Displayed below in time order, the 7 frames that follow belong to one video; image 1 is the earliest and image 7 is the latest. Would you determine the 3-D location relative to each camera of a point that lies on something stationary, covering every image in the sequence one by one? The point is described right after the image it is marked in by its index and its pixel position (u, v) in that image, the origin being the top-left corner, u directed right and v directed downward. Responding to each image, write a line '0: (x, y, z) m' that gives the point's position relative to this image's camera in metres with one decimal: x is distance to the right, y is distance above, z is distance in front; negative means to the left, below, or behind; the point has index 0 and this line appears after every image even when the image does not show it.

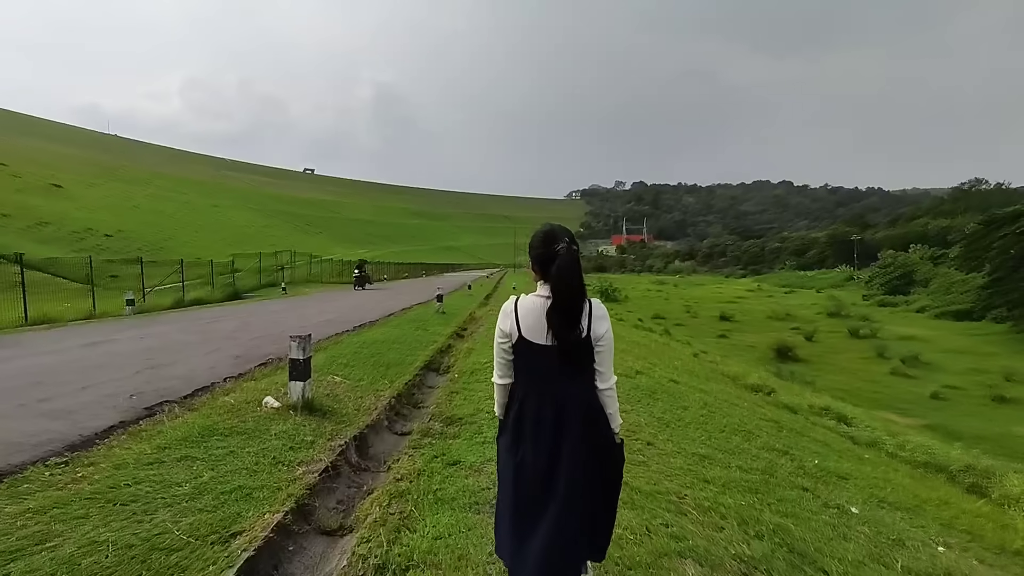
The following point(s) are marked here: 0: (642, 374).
0: (+3.1, -2.1, +13.1) m
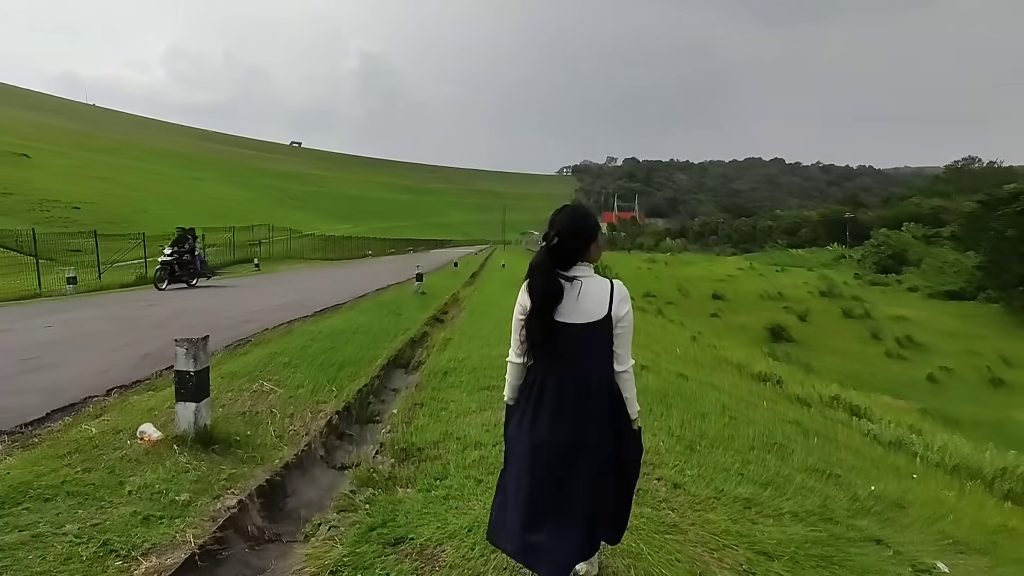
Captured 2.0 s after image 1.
0: (+2.8, -1.7, +11.3) m
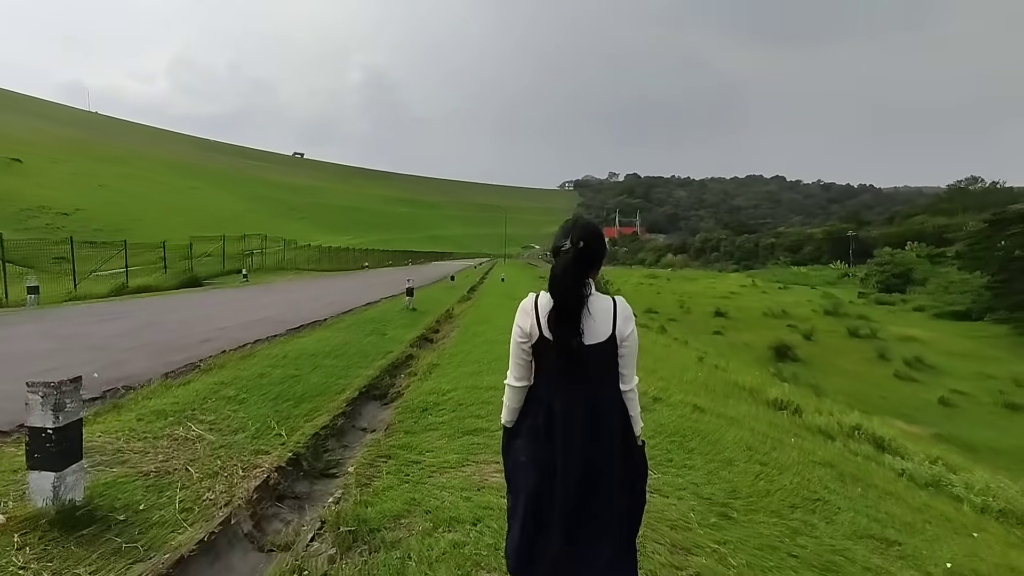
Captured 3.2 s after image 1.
0: (+2.7, -2.1, +10.0) m
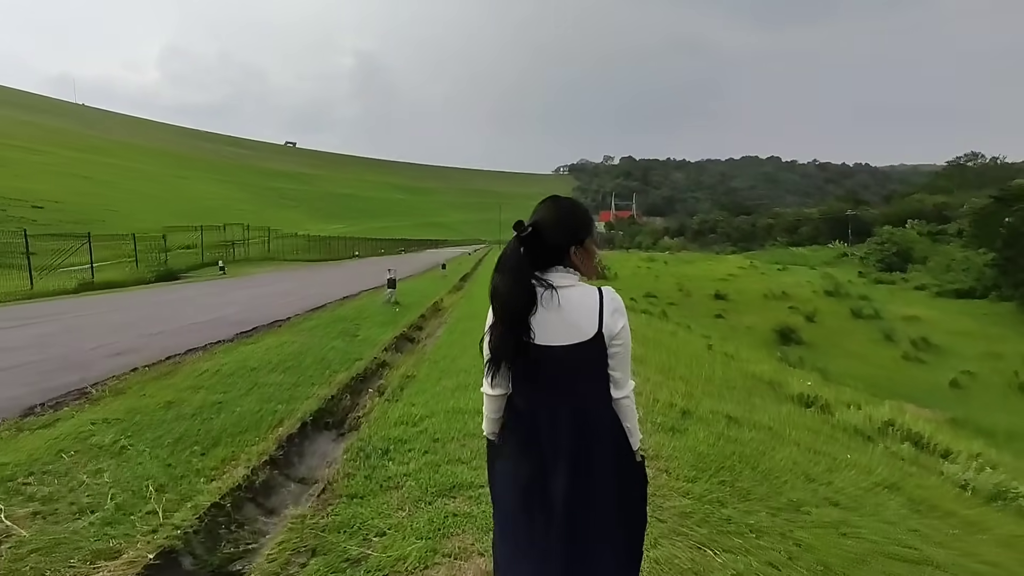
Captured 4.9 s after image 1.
0: (+2.6, -1.9, +8.2) m
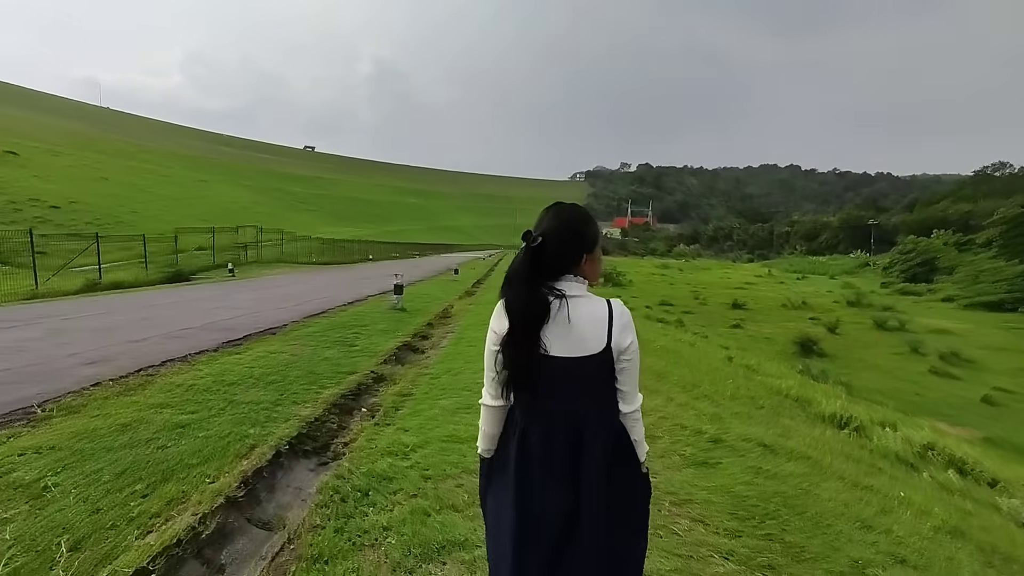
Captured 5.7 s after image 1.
0: (+2.7, -2.0, +7.3) m
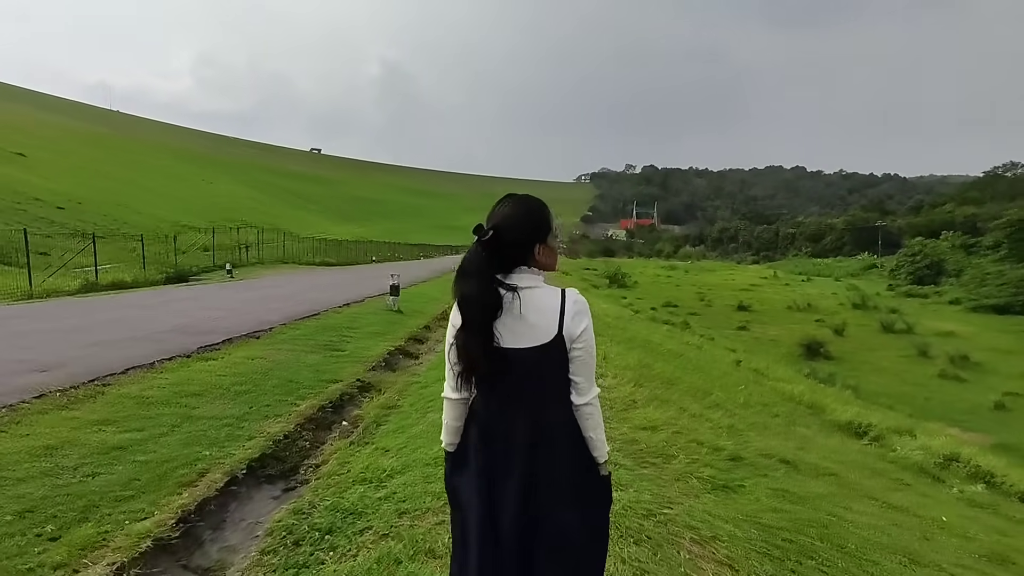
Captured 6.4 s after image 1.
0: (+2.7, -2.0, +6.5) m
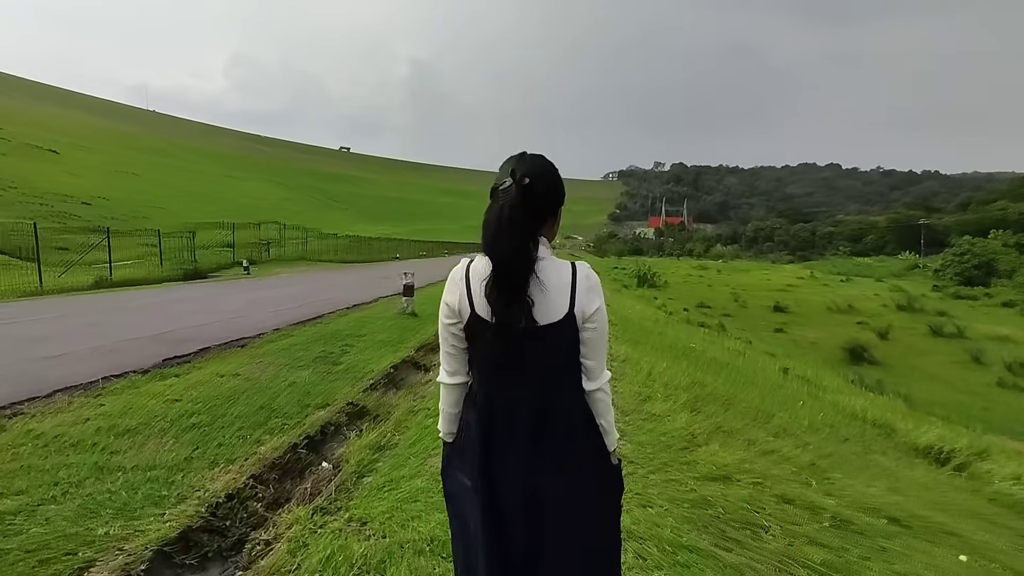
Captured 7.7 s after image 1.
0: (+3.0, -2.1, +4.9) m
